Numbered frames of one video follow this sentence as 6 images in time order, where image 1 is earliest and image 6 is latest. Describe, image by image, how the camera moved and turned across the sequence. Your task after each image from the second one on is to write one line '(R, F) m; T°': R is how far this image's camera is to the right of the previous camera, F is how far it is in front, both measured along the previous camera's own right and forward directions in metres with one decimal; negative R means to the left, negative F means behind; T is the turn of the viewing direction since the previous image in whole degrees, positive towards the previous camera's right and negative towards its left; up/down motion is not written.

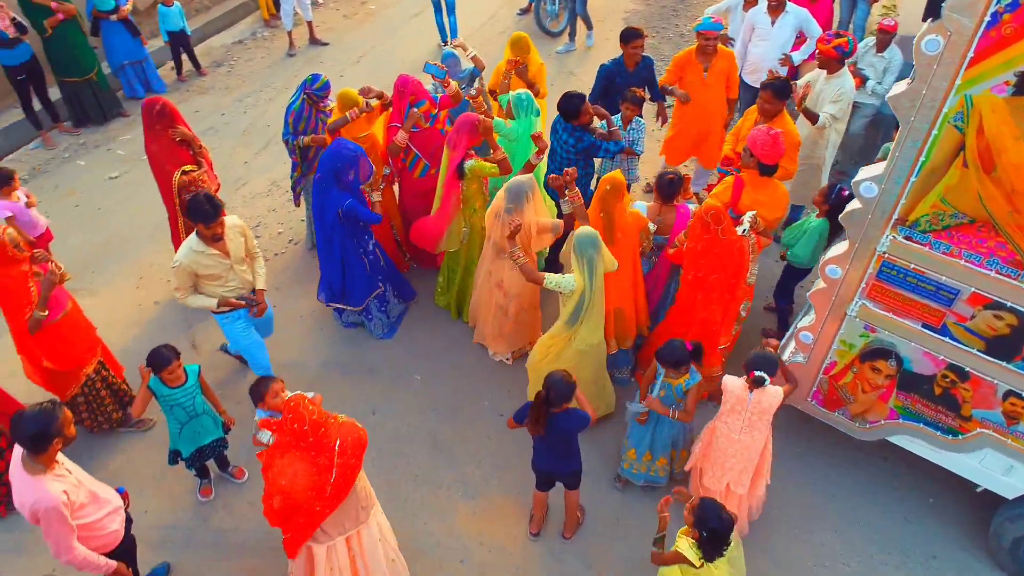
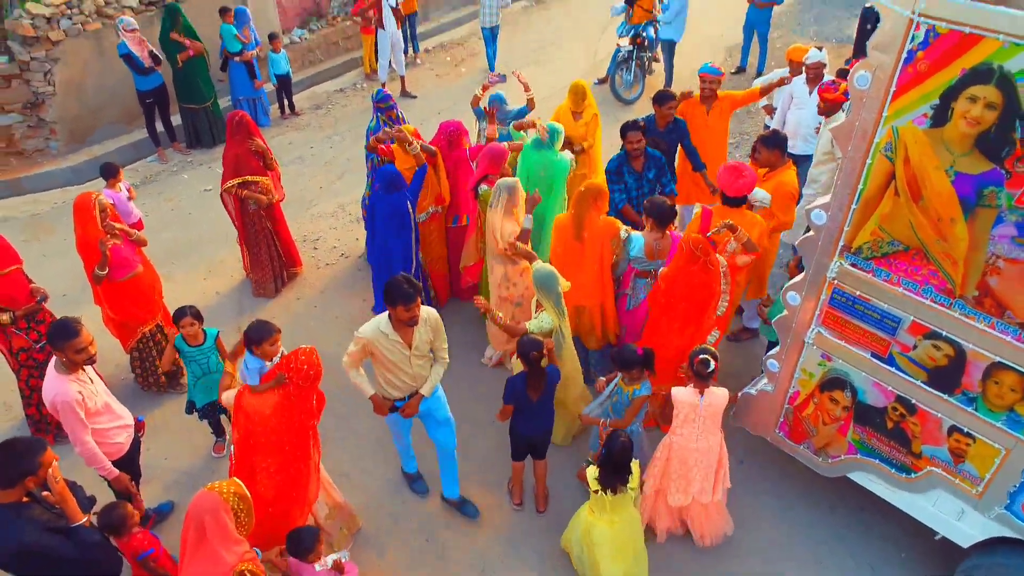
(+0.7, -0.3) m; -8°
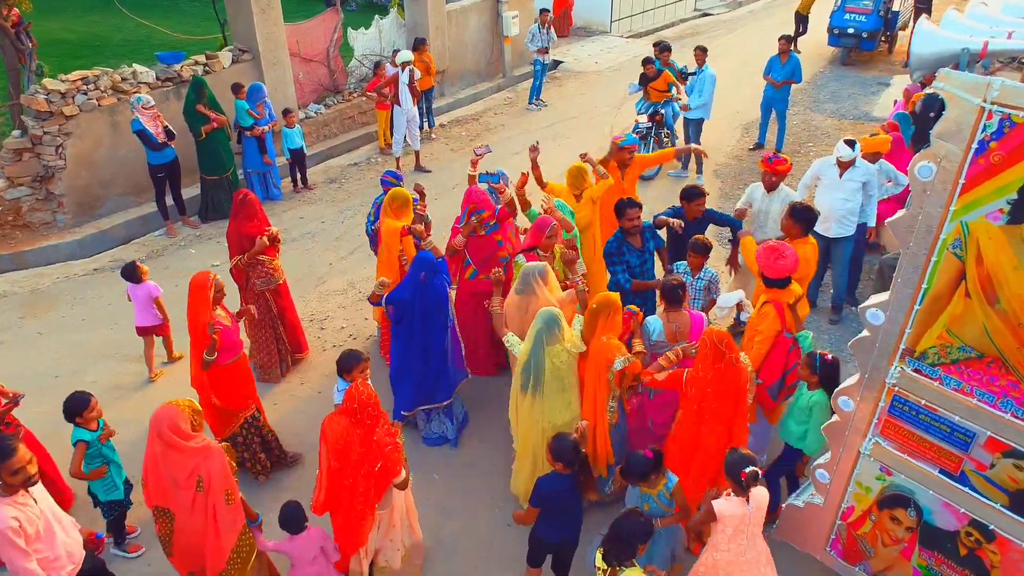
(-0.1, +0.3) m; -1°
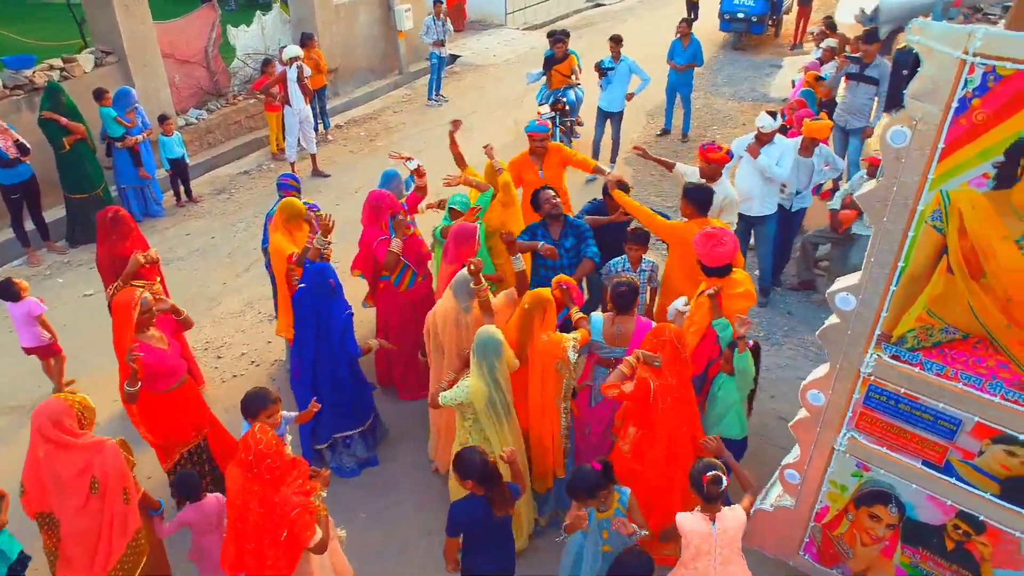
(-0.1, +0.5) m; +7°
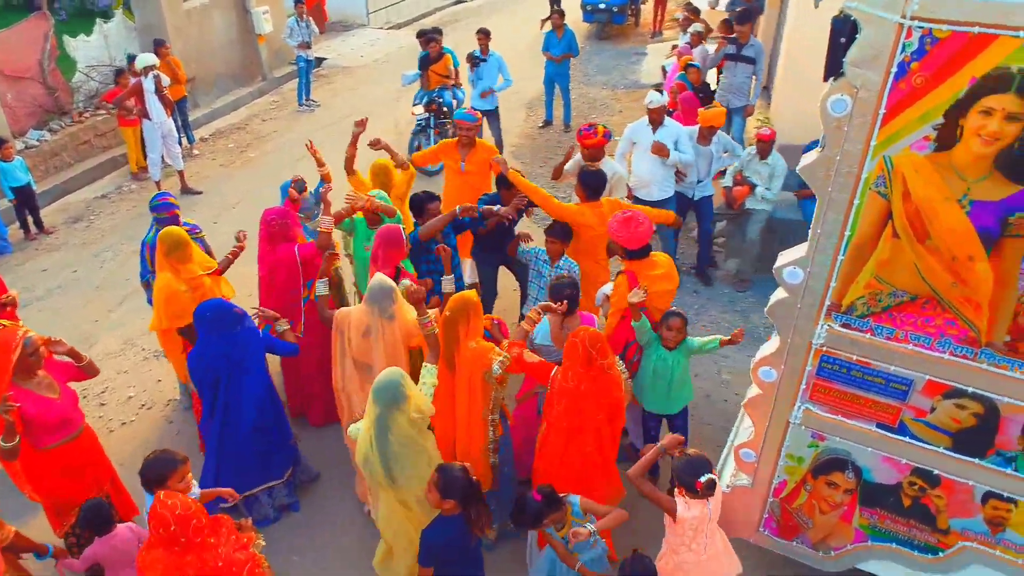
(-0.2, +0.2) m; +9°
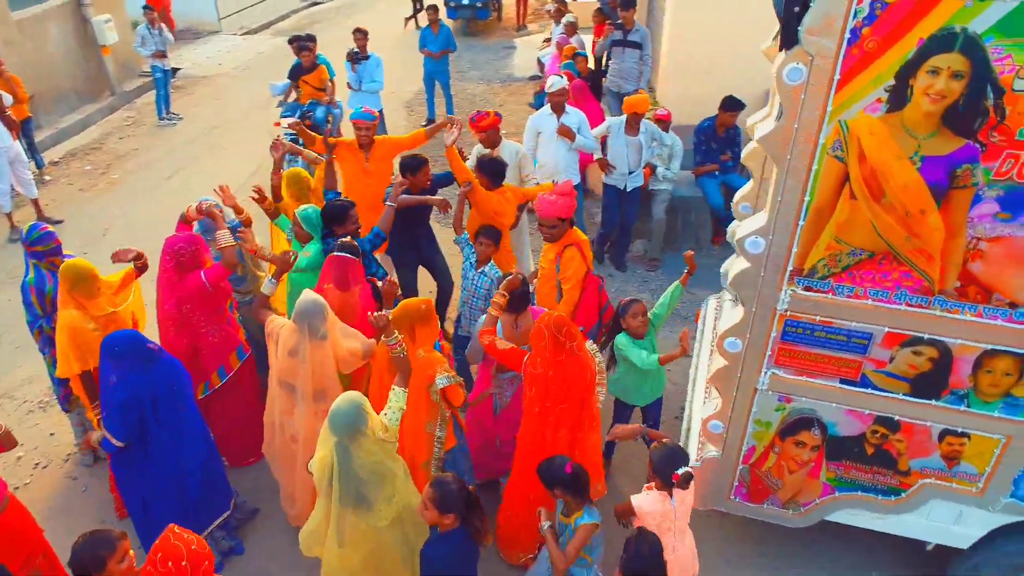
(-0.4, +0.2) m; +10°
